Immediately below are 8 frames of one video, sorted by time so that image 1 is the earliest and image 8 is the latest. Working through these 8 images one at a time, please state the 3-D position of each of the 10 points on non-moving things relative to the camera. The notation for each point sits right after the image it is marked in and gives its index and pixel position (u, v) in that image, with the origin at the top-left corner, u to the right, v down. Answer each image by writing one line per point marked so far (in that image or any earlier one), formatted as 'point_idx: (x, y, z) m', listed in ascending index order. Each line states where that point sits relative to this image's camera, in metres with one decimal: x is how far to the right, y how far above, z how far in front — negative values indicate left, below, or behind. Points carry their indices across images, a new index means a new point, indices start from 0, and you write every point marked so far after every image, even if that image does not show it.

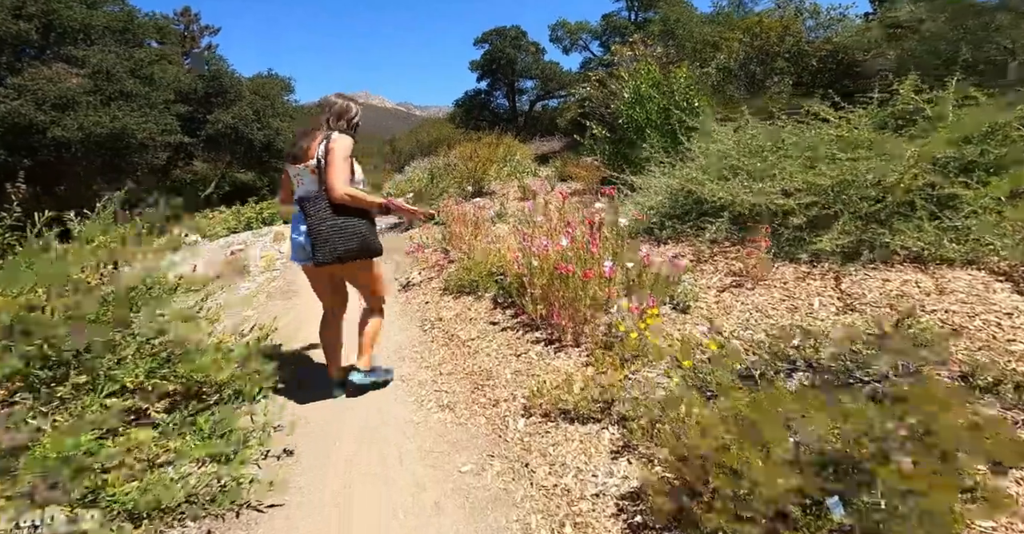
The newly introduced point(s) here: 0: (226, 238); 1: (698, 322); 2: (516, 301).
0: (-6.3, +0.6, +10.9) m
1: (+1.6, -0.5, +4.2) m
2: (0.0, -0.3, +4.7) m
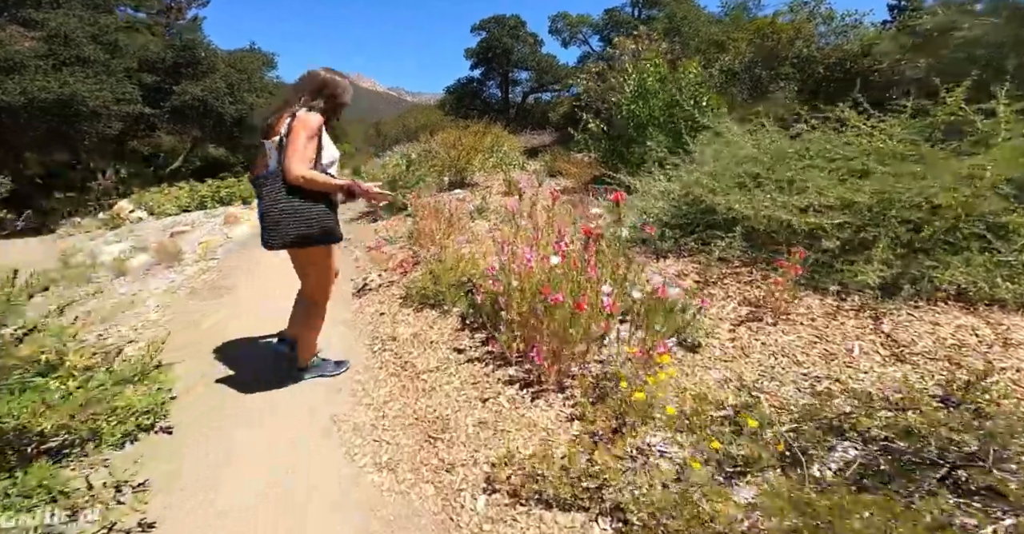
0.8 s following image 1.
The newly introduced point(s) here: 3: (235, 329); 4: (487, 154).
0: (-6.7, +1.0, +9.8) m
1: (+1.3, -0.7, +3.4) m
2: (-0.2, -0.5, +3.8) m
3: (-2.5, -0.6, +4.4) m
4: (-0.5, +2.1, +9.0) m
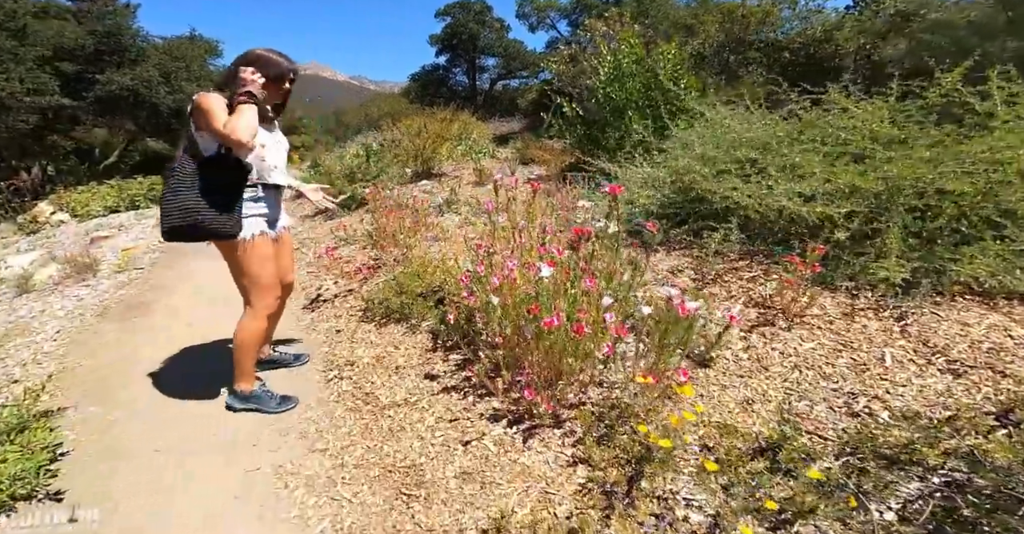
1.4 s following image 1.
0: (-7.2, +0.8, +8.7) m
1: (+1.3, -0.7, +2.9) m
2: (-0.3, -0.5, +3.2) m
3: (-2.7, -0.7, +3.7) m
4: (-1.0, +2.1, +8.4) m
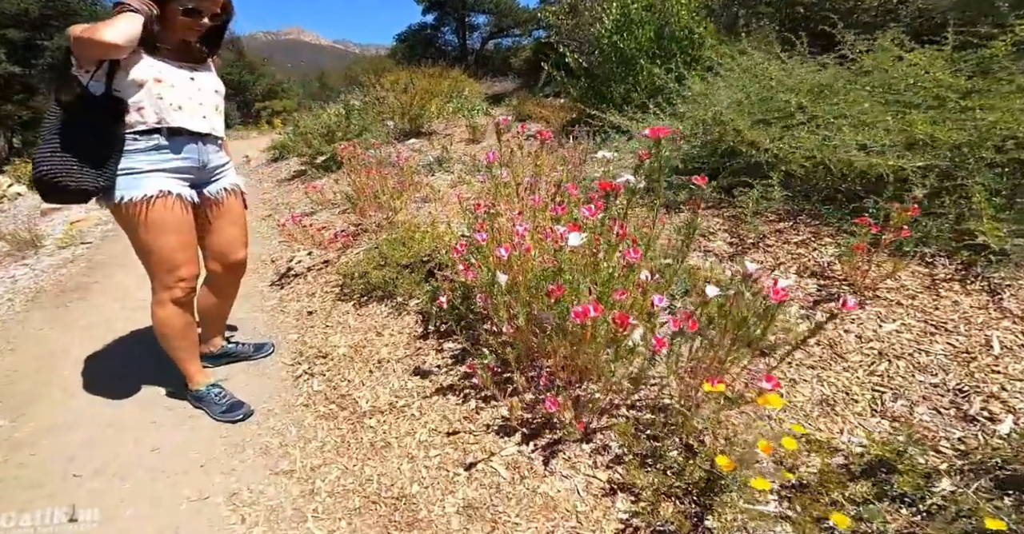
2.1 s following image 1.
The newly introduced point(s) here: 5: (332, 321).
0: (-7.2, +1.2, +7.9) m
1: (+1.3, -0.5, +2.3) m
2: (-0.3, -0.3, +2.6) m
3: (-2.6, -0.5, +3.0) m
4: (-1.1, +2.6, +7.6) m
5: (-1.1, -0.3, +3.1) m
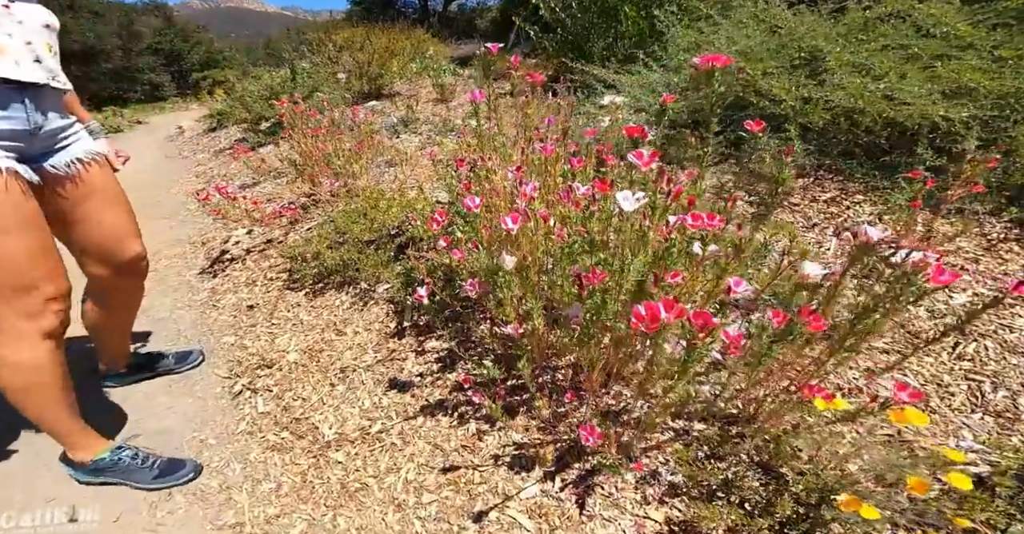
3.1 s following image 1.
0: (-7.6, +1.3, +6.8) m
1: (+1.4, -0.4, +1.9) m
2: (-0.2, -0.3, +2.1) m
3: (-2.6, -0.5, +2.3) m
4: (-1.5, +2.9, +6.8) m
5: (-1.1, -0.3, +2.5) m
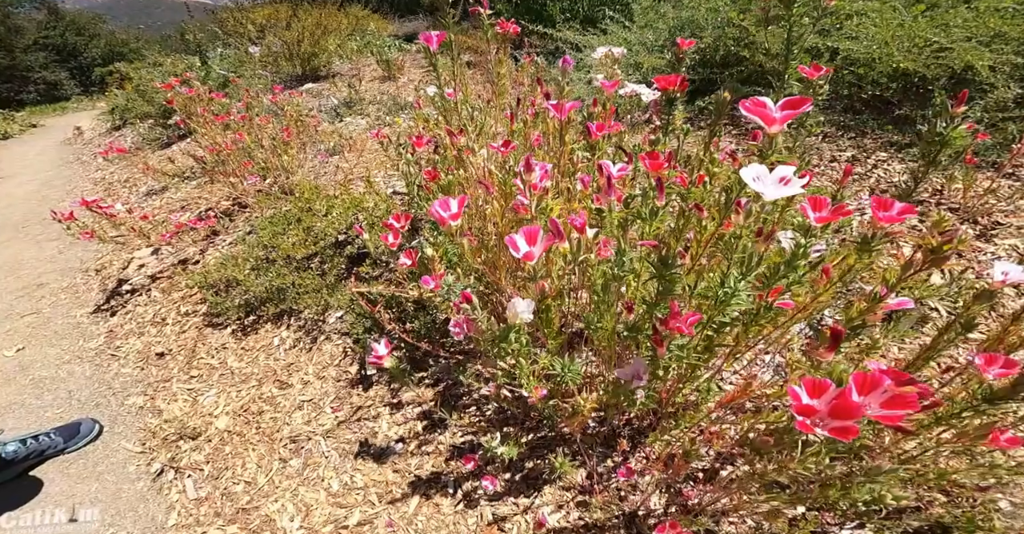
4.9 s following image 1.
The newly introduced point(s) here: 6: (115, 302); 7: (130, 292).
0: (-8.1, +0.8, +5.6) m
1: (+1.4, -0.3, +1.5) m
2: (-0.2, -0.3, +1.6) m
3: (-2.6, -0.7, +1.7) m
4: (-2.1, +2.8, +6.1) m
5: (-1.1, -0.4, +1.9) m
6: (-1.8, -0.2, +2.4) m
7: (-1.8, -0.1, +2.4) m
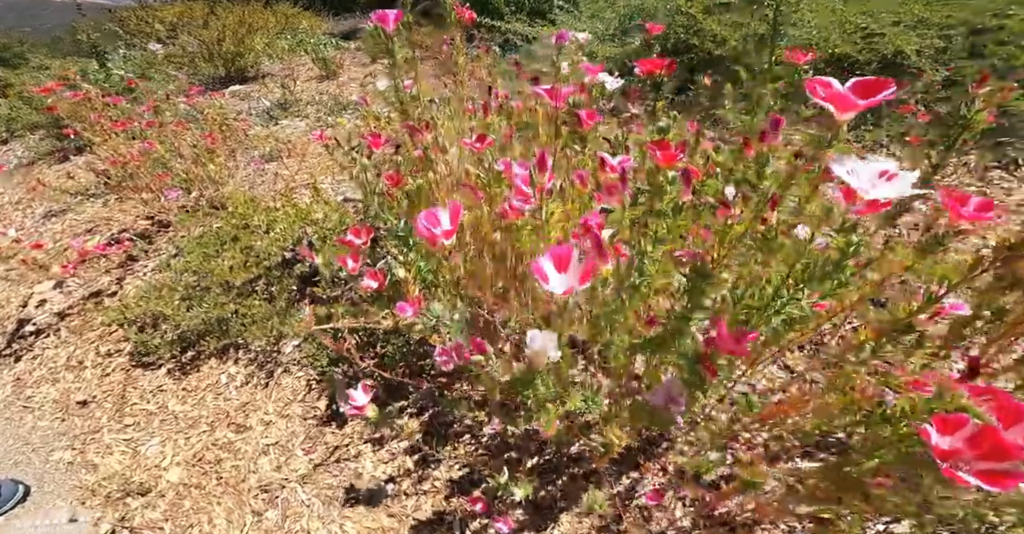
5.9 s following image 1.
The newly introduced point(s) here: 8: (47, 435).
0: (-8.5, +0.2, +4.7) m
1: (+1.4, -0.2, +1.6) m
2: (-0.2, -0.3, +1.4) m
3: (-2.6, -0.9, +1.3) m
4: (-2.8, +2.7, +5.7) m
5: (-1.2, -0.5, +1.7) m
6: (-1.9, -0.3, +2.1) m
7: (-1.9, -0.3, +2.1) m
8: (-1.5, -0.5, +1.7) m
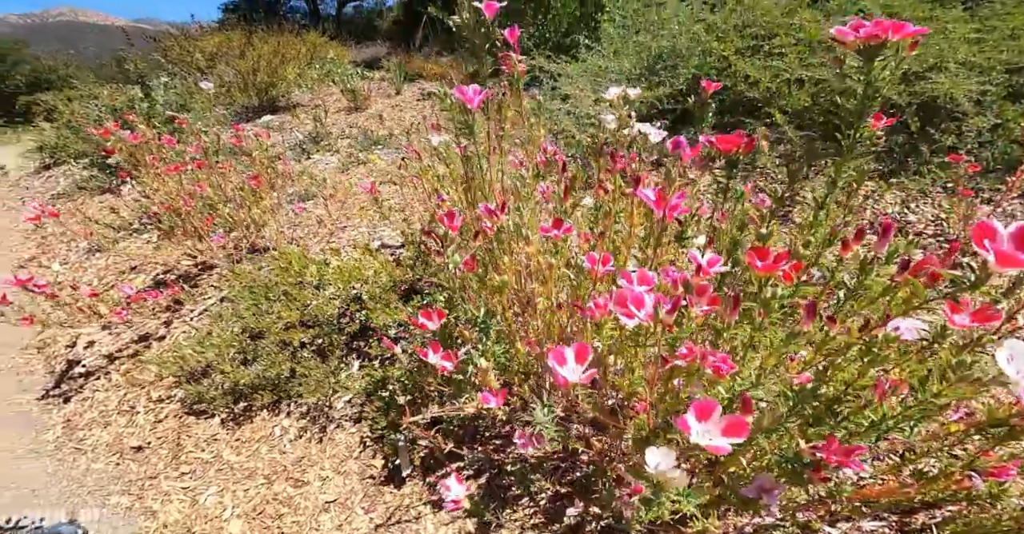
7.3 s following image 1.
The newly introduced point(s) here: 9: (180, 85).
0: (-8.3, 0.0, +4.9) m
1: (+1.5, -0.4, +1.5) m
2: (-0.1, -0.5, +1.5) m
3: (-2.4, -1.1, +1.4) m
4: (-2.5, +2.4, +5.9) m
5: (-1.0, -0.7, +1.7) m
6: (-1.7, -0.5, +2.1) m
7: (-1.7, -0.5, +2.1) m
8: (-1.3, -0.7, +1.7) m
9: (-3.3, +1.8, +5.2) m
